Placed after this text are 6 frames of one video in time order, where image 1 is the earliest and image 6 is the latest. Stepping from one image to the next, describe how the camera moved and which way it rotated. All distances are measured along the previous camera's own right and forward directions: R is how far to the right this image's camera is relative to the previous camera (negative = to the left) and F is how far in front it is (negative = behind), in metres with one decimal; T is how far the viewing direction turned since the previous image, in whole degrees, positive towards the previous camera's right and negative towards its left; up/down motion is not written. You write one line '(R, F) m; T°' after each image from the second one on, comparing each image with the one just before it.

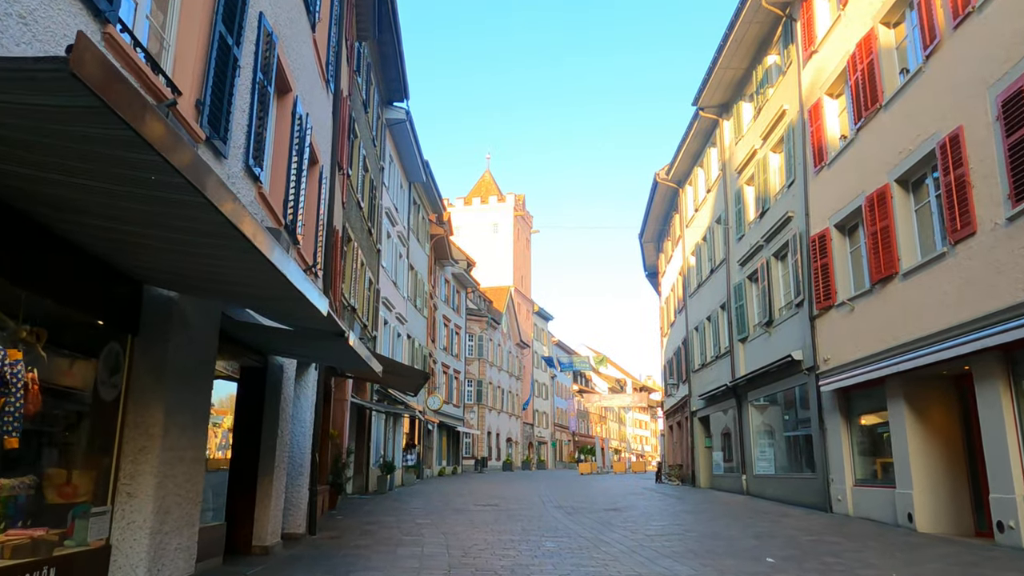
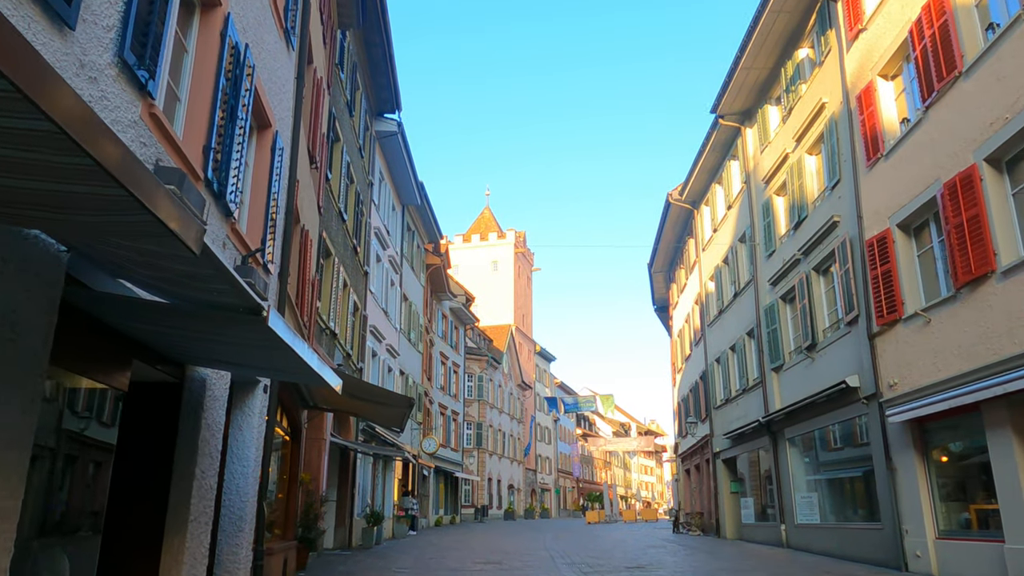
(-0.1, +2.3) m; 0°
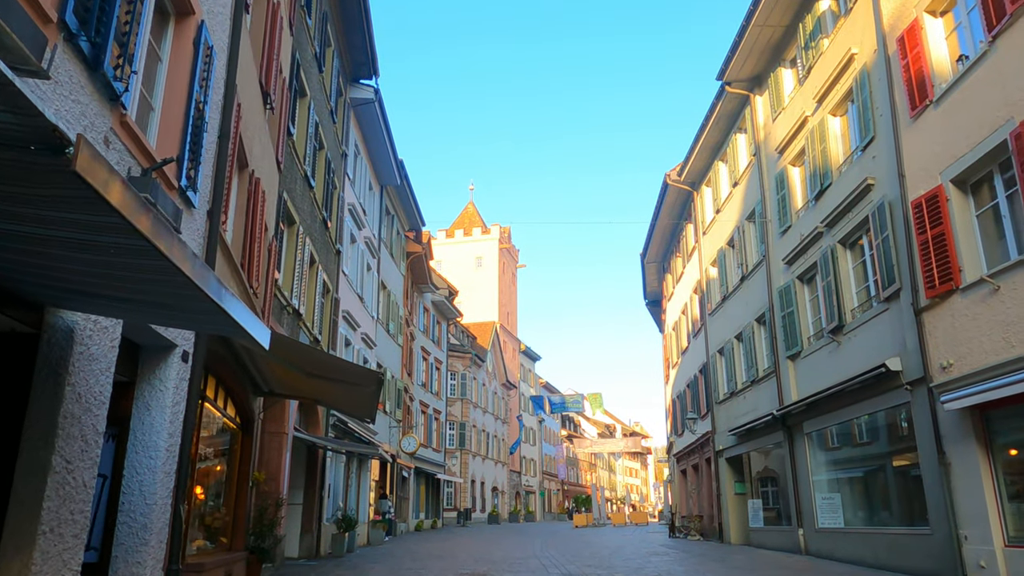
(-0.1, +1.9) m; +1°
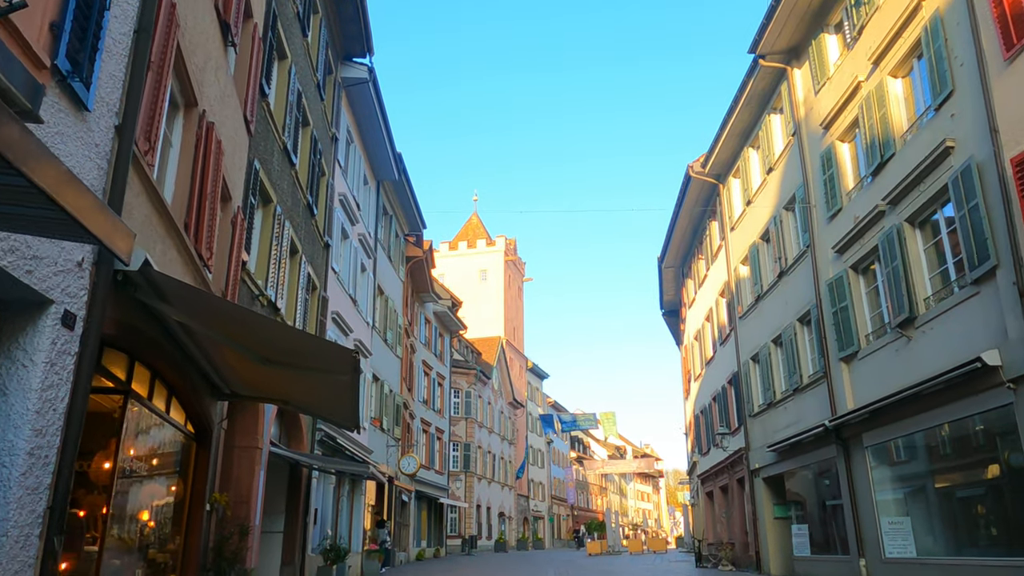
(-0.1, +2.1) m; 0°
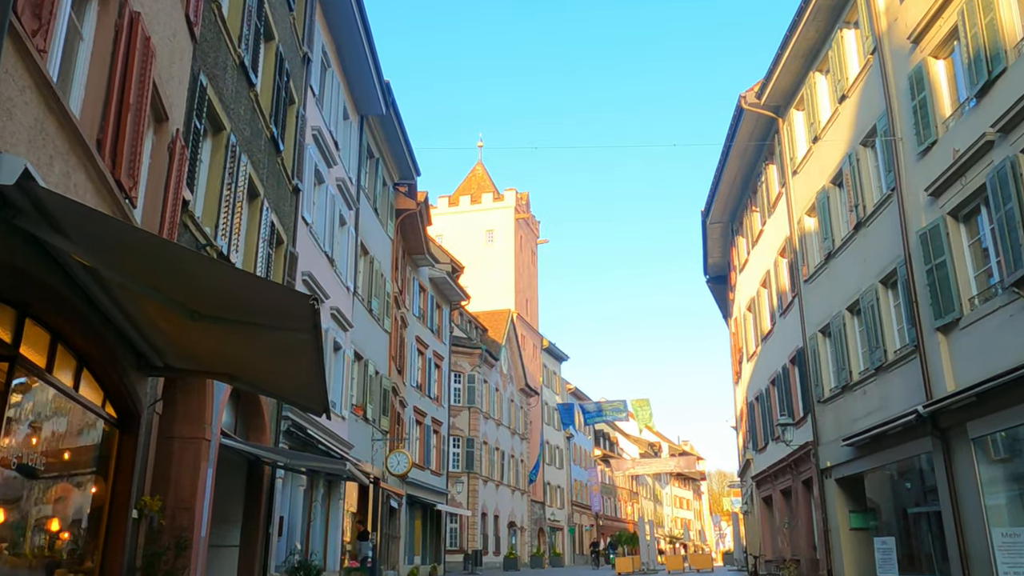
(-0.1, +3.5) m; -1°
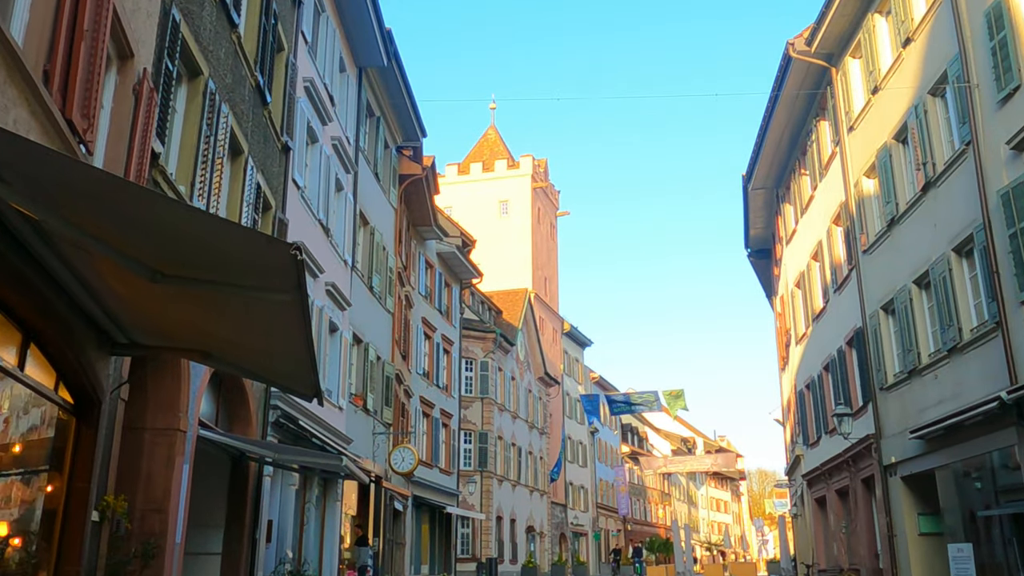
(-0.2, +1.8) m; -1°
